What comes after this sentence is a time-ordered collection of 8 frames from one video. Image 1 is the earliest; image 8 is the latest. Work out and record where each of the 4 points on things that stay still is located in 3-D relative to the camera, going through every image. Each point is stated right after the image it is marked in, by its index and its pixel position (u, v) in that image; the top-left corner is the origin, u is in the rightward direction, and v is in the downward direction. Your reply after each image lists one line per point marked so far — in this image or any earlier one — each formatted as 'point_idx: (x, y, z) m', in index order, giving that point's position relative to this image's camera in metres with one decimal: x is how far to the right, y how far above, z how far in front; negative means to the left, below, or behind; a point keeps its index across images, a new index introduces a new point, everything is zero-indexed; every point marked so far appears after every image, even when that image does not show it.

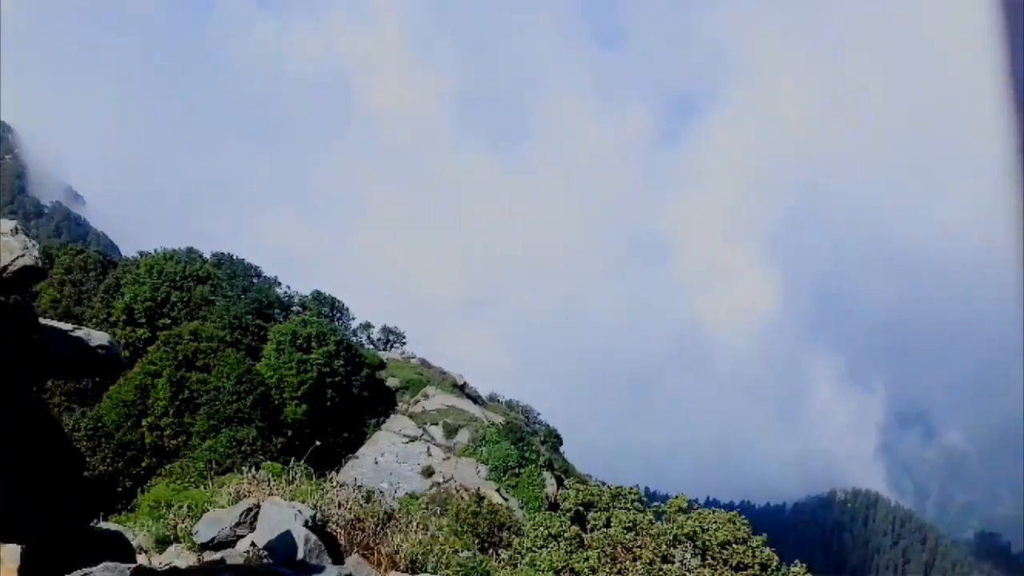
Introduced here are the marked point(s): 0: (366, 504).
0: (-3.1, -3.7, +18.0) m
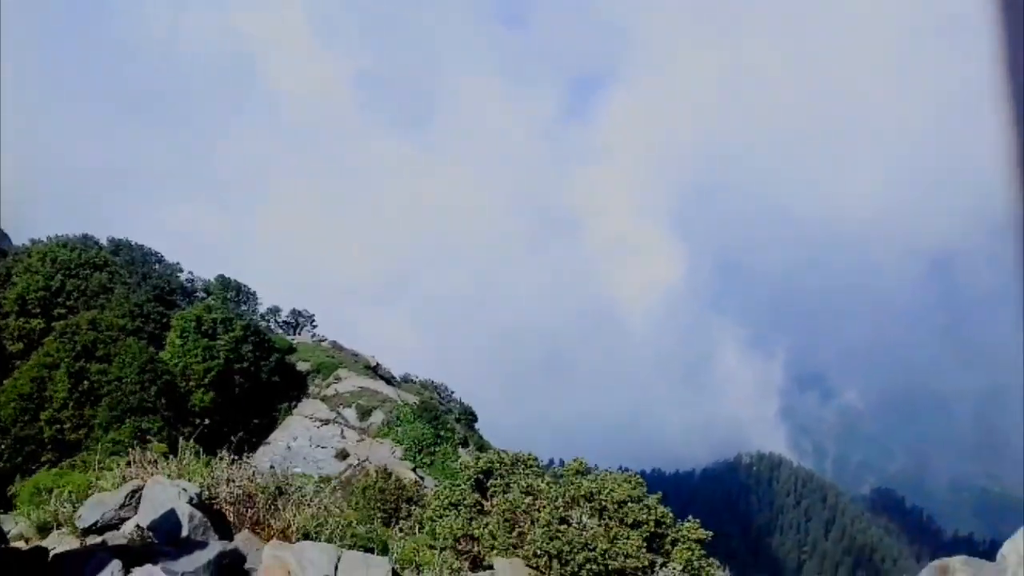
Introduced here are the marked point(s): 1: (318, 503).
0: (-5.2, -3.9, +17.6) m
1: (-4.1, -4.5, +17.9) m
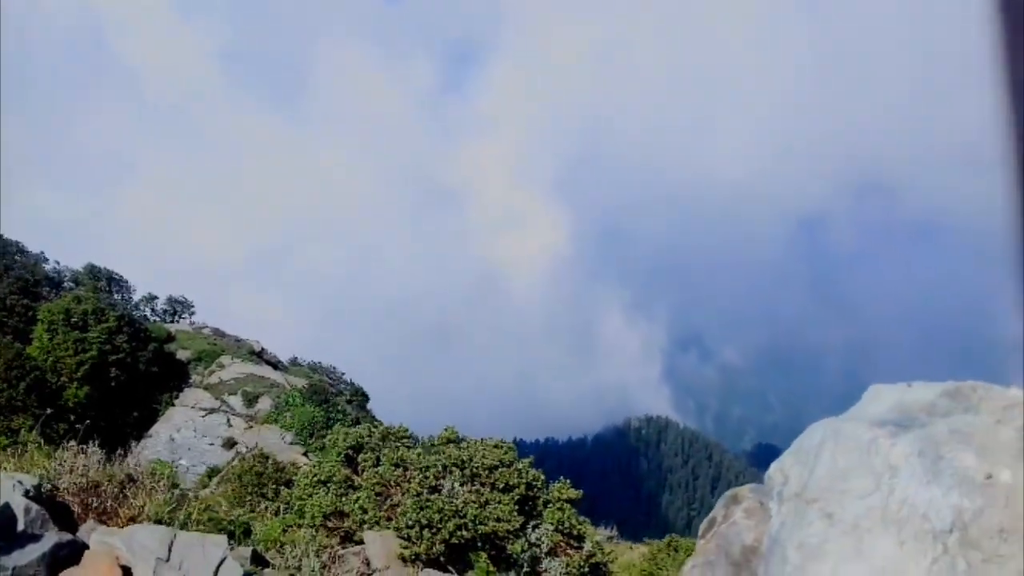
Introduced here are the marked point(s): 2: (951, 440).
0: (-7.9, -3.5, +16.9) m
1: (-6.8, -4.0, +17.3) m
2: (+3.2, -1.1, +6.0) m
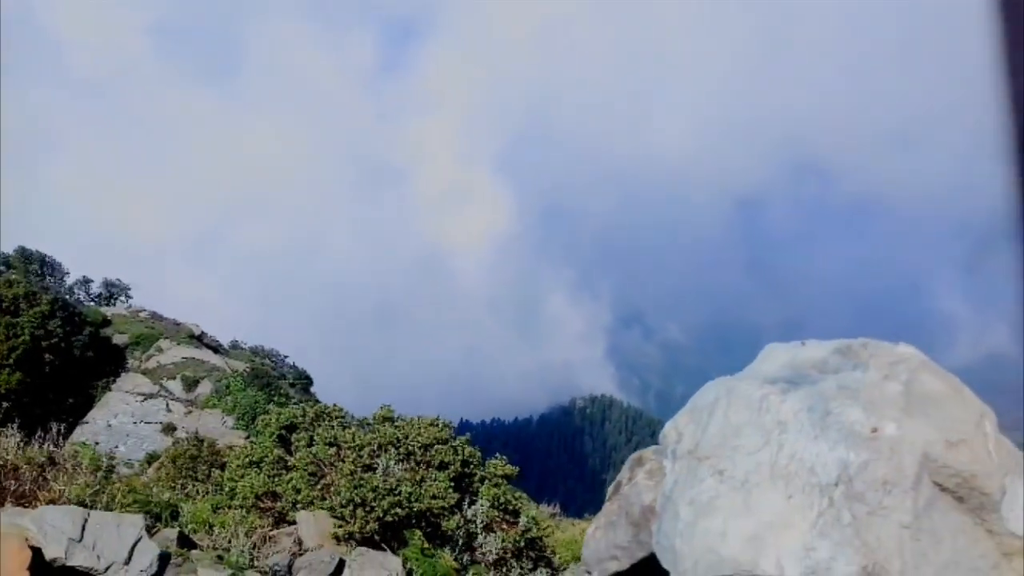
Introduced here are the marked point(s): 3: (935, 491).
0: (-9.2, -3.1, +16.4) m
1: (-8.2, -3.6, +16.9) m
2: (+2.4, -0.8, +6.0) m
3: (+2.9, -1.4, +6.0) m
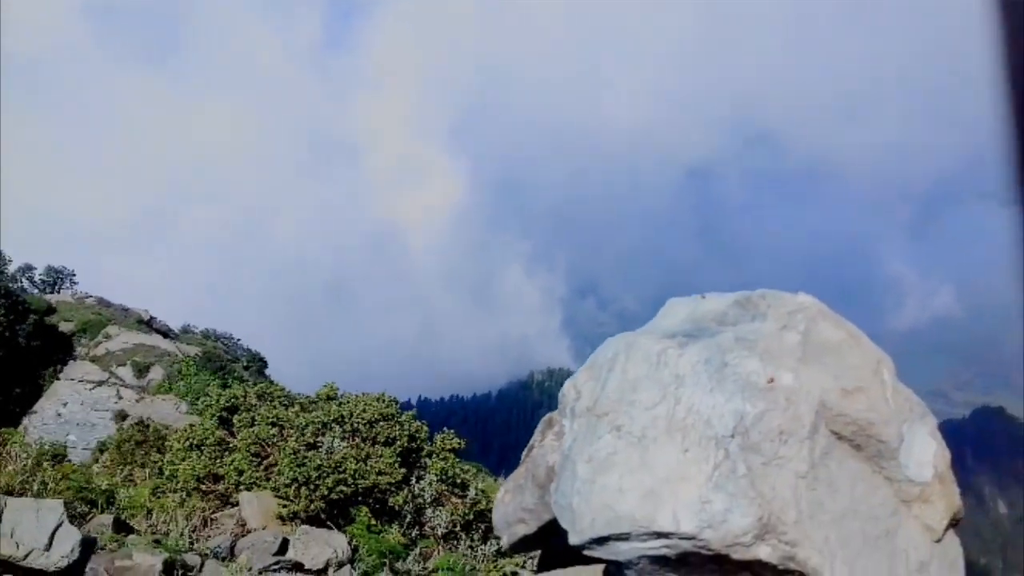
0: (-10.3, -2.8, +15.9) m
1: (-9.2, -3.3, +16.5) m
2: (+1.6, -0.4, +5.9) m
3: (+2.2, -1.0, +5.9) m
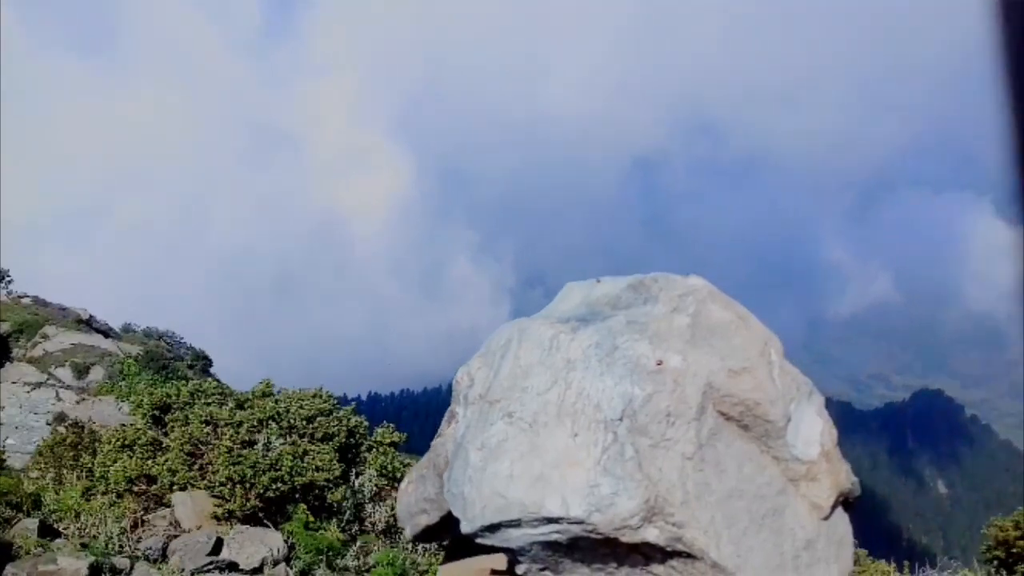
0: (-11.5, -2.8, +15.4) m
1: (-10.4, -3.3, +16.0) m
2: (+0.8, -0.3, +5.9) m
3: (+1.4, -0.9, +5.9) m
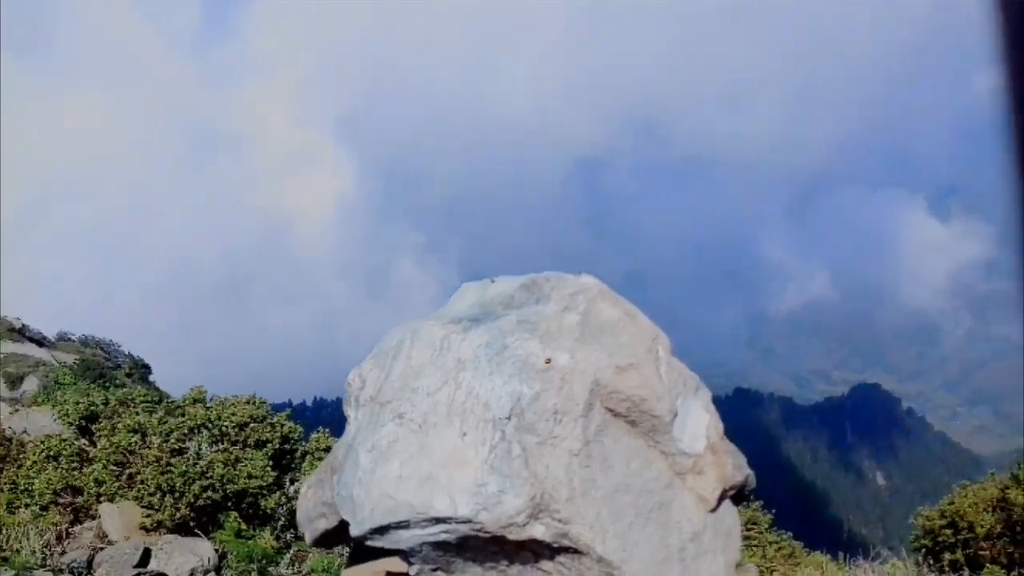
0: (-12.7, -3.0, +14.8) m
1: (-11.7, -3.5, +15.5) m
2: (0.0, -0.3, +6.0) m
3: (+0.6, -0.9, +6.0) m
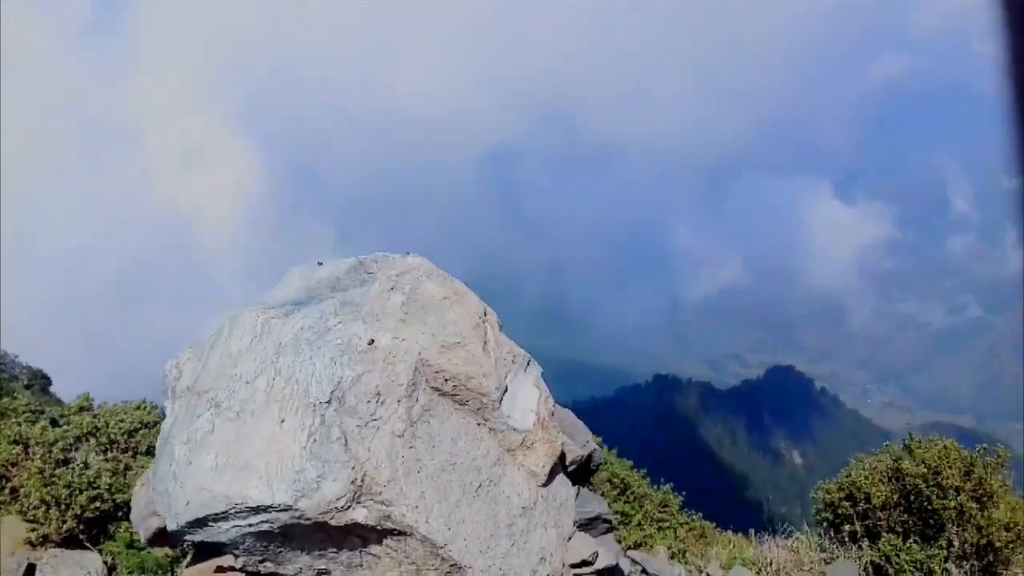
0: (-14.4, -3.3, +13.7) m
1: (-13.5, -3.7, +14.5) m
2: (-1.2, -0.1, +5.8) m
3: (-0.6, -0.7, +5.9) m
